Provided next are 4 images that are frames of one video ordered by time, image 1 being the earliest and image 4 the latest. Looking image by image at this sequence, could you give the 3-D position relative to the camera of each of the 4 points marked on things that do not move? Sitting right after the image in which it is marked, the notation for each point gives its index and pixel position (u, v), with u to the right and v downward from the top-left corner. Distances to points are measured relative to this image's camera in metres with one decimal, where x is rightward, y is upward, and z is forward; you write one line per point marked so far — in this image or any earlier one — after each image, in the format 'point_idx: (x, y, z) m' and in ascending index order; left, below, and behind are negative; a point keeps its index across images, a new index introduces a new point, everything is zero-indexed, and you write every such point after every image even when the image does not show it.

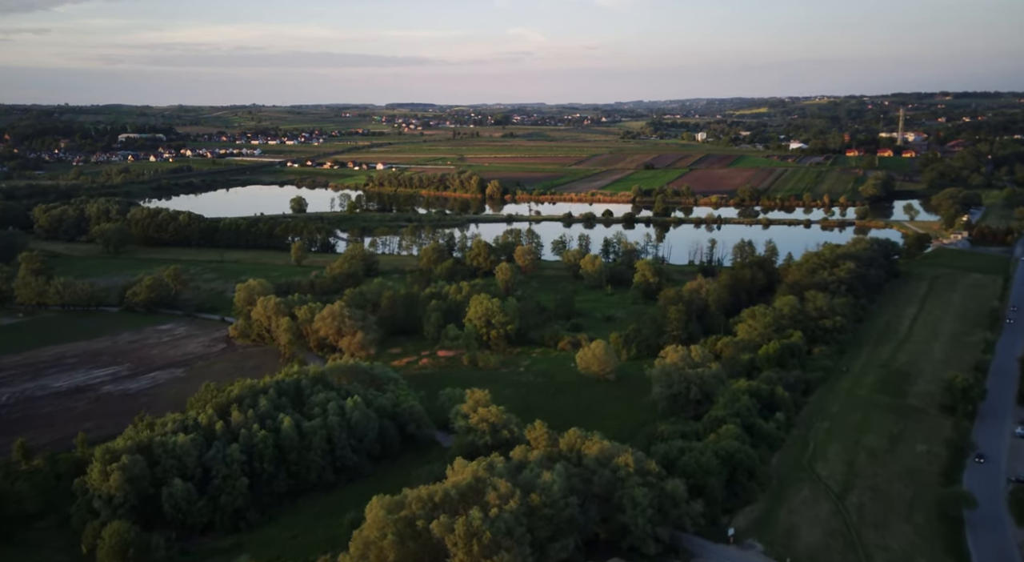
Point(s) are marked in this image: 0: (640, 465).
0: (+3.2, -4.6, +18.4) m
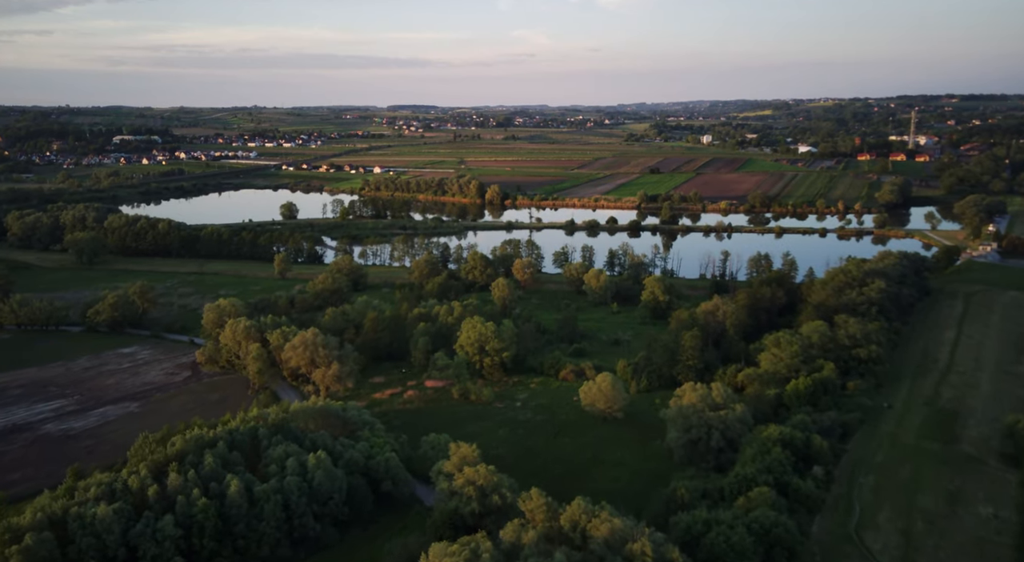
0: (+3.0, -5.5, +15.0) m
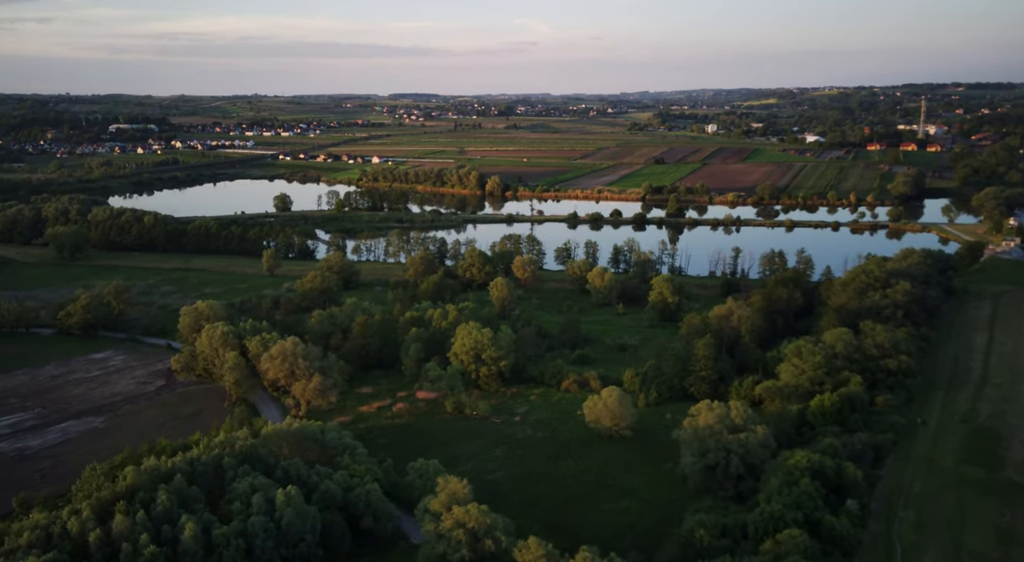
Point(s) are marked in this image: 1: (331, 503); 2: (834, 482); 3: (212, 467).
0: (+2.9, -5.8, +12.7) m
1: (-4.3, -5.3, +17.7) m
2: (+8.2, -5.1, +19.0) m
3: (-7.2, -4.4, +17.7) m
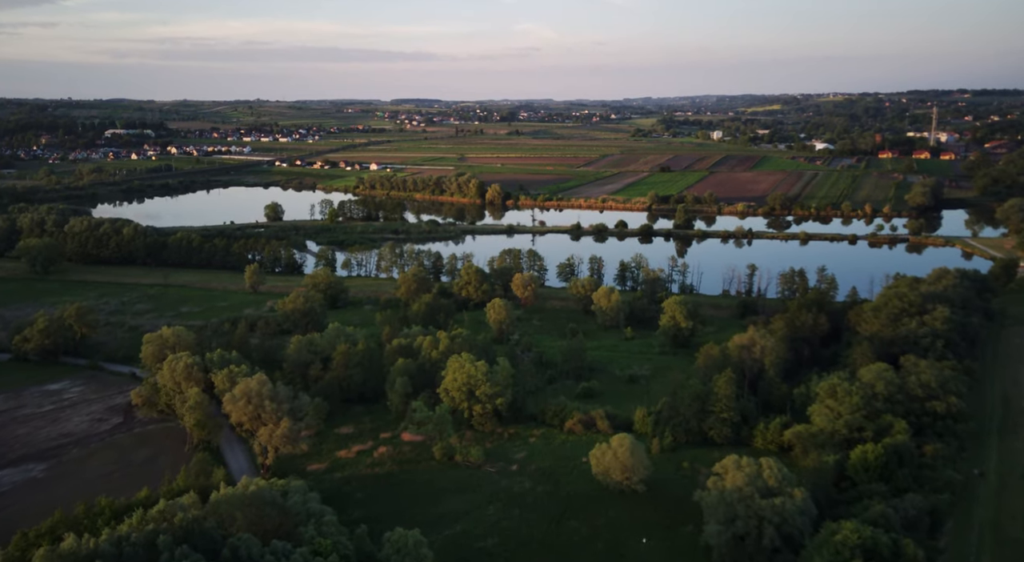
0: (+2.7, -6.6, +9.7) m
1: (-4.5, -6.2, +14.6) m
2: (+8.1, -6.0, +15.9) m
3: (-7.3, -5.3, +14.7) m
